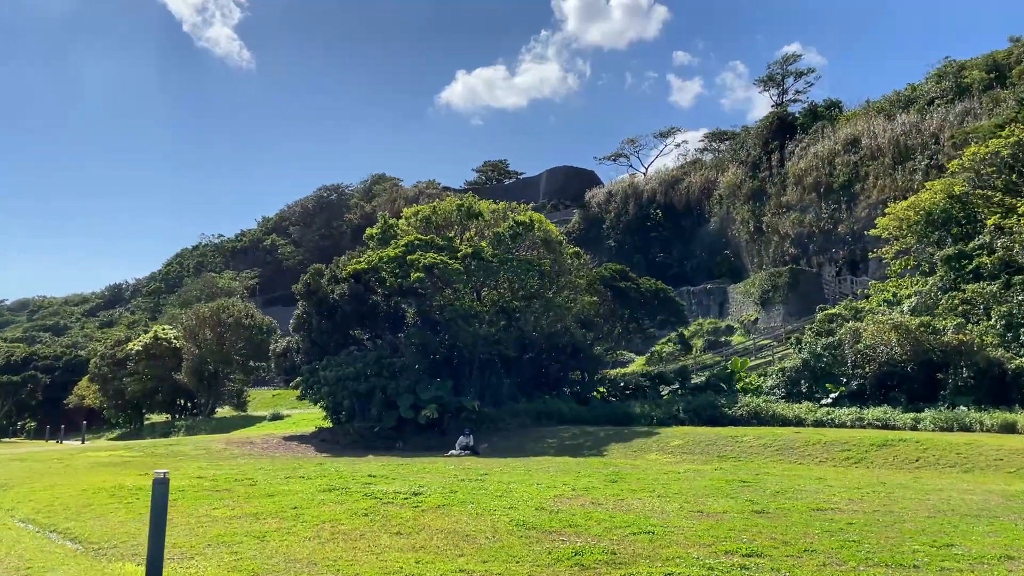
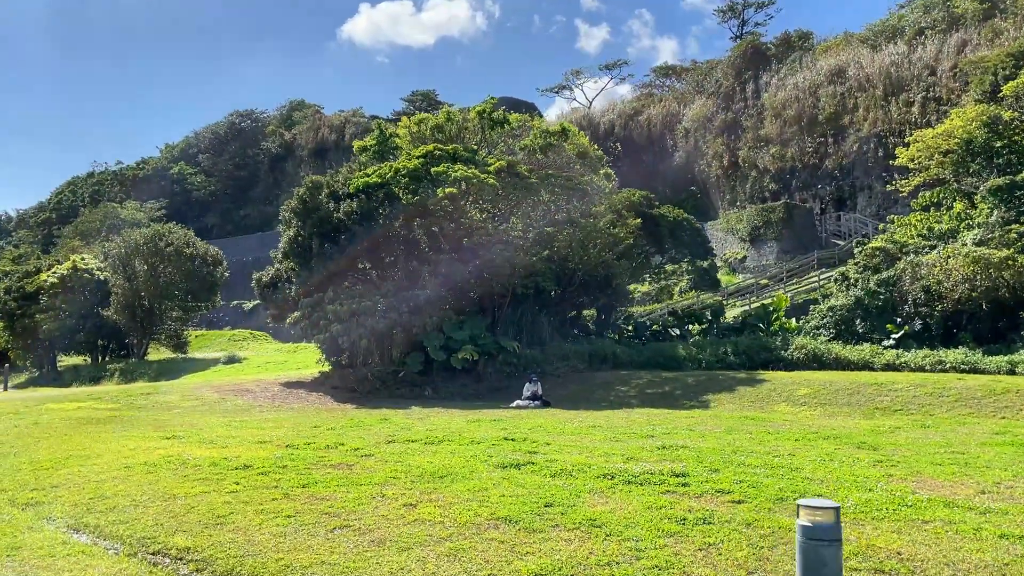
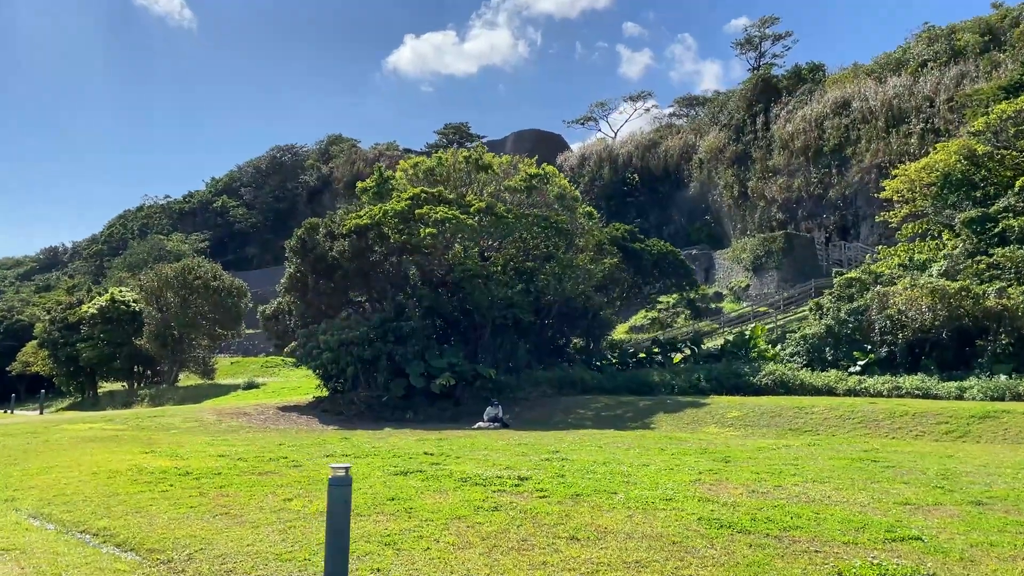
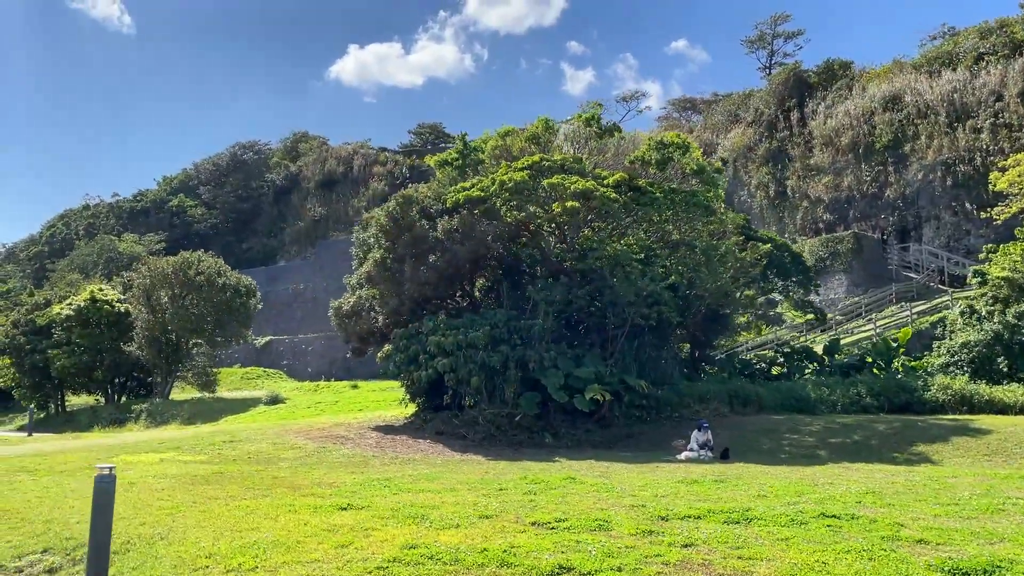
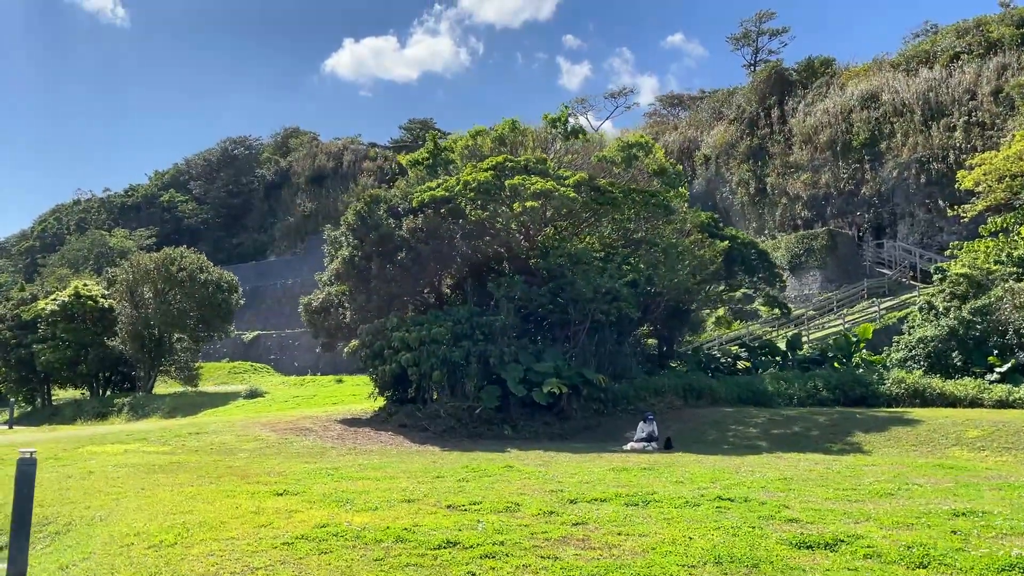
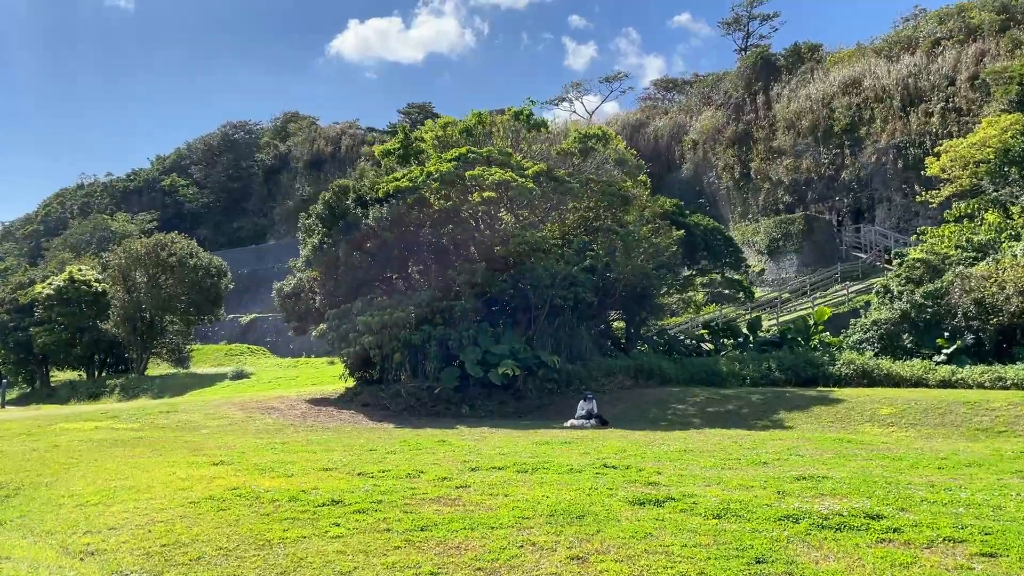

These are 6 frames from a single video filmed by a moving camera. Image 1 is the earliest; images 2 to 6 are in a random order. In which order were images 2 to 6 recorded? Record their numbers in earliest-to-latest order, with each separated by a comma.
3, 2, 6, 5, 4
